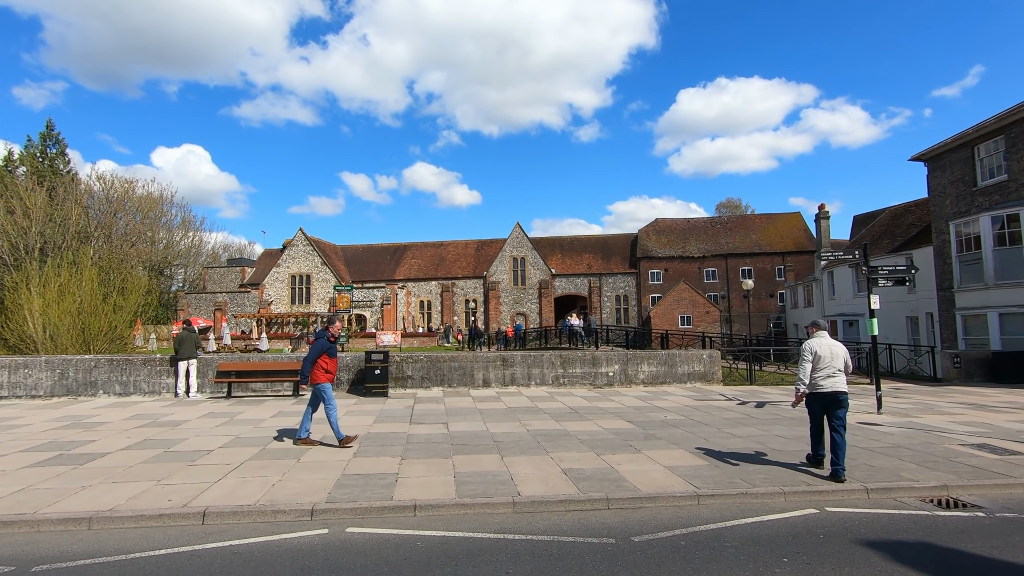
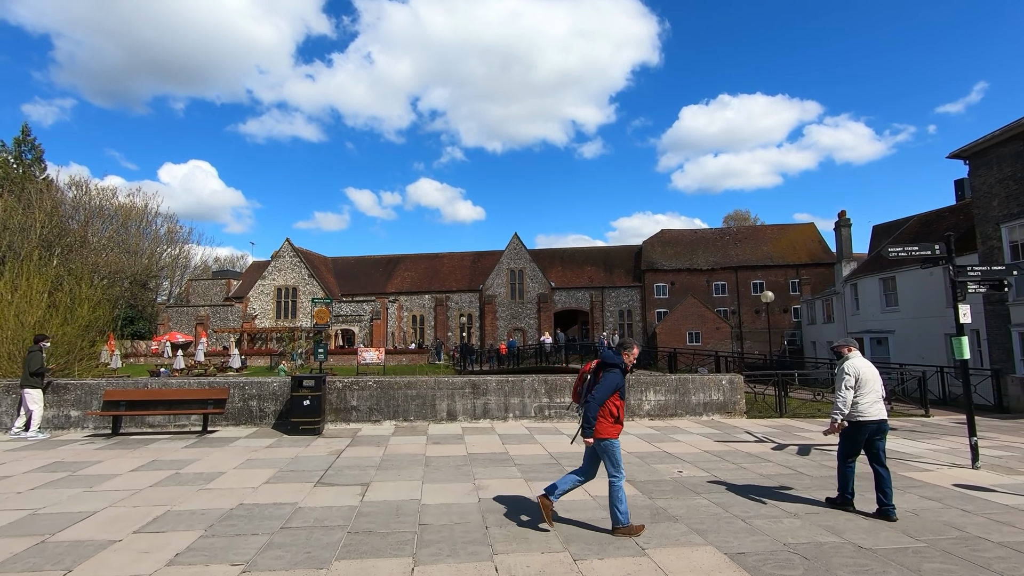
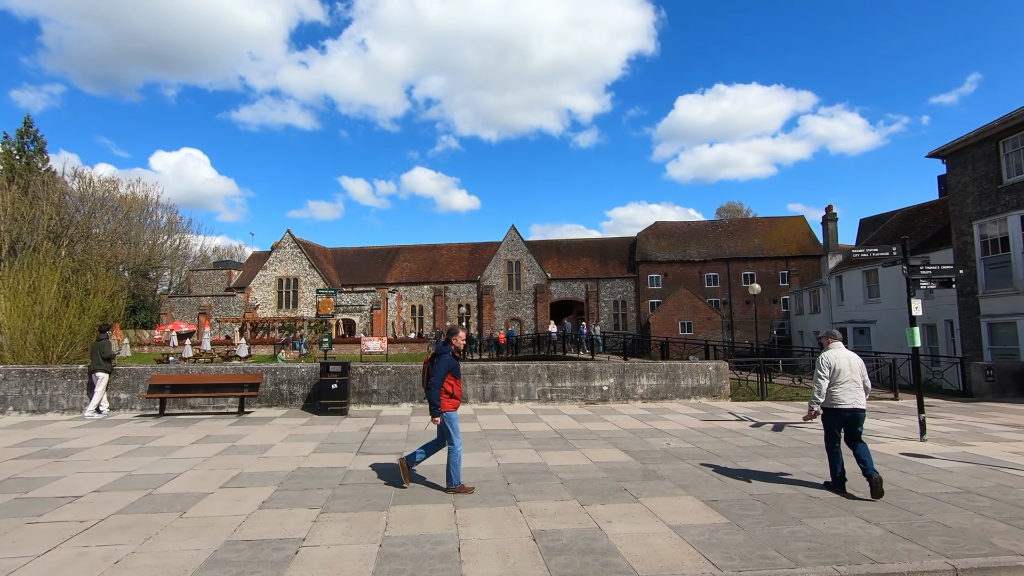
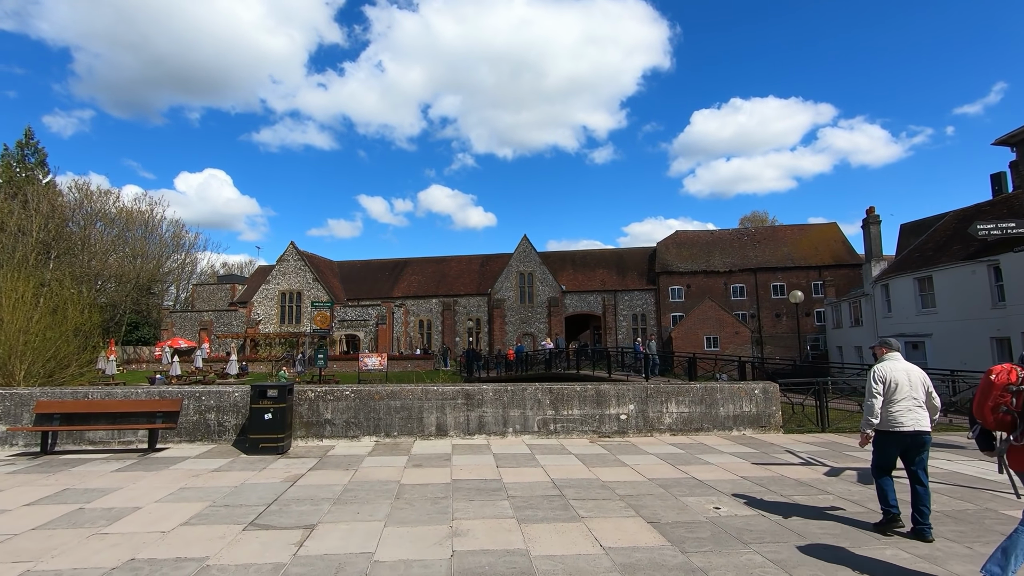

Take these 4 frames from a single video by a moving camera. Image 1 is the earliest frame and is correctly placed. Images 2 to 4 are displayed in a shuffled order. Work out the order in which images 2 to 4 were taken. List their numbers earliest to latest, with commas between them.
3, 2, 4
